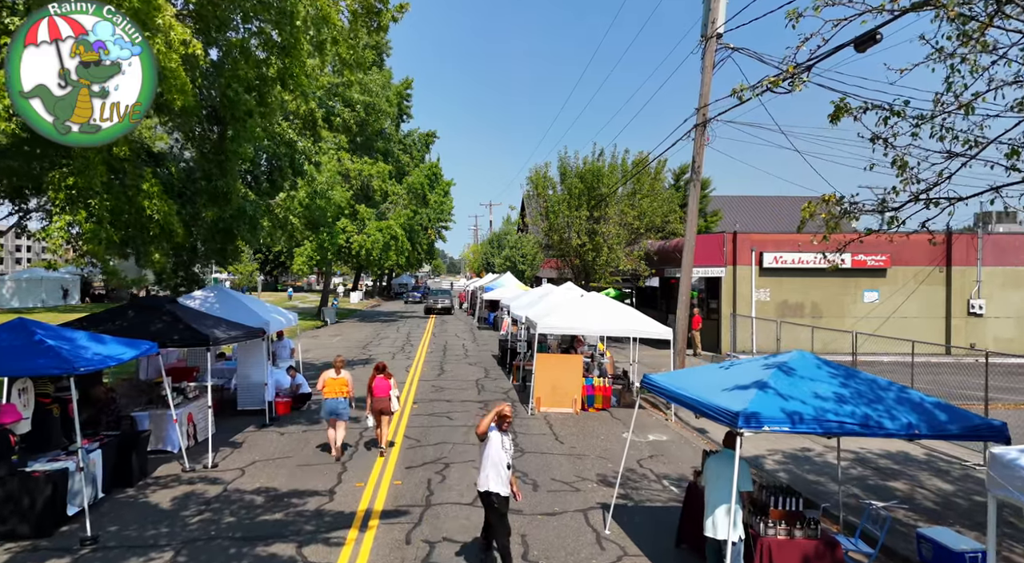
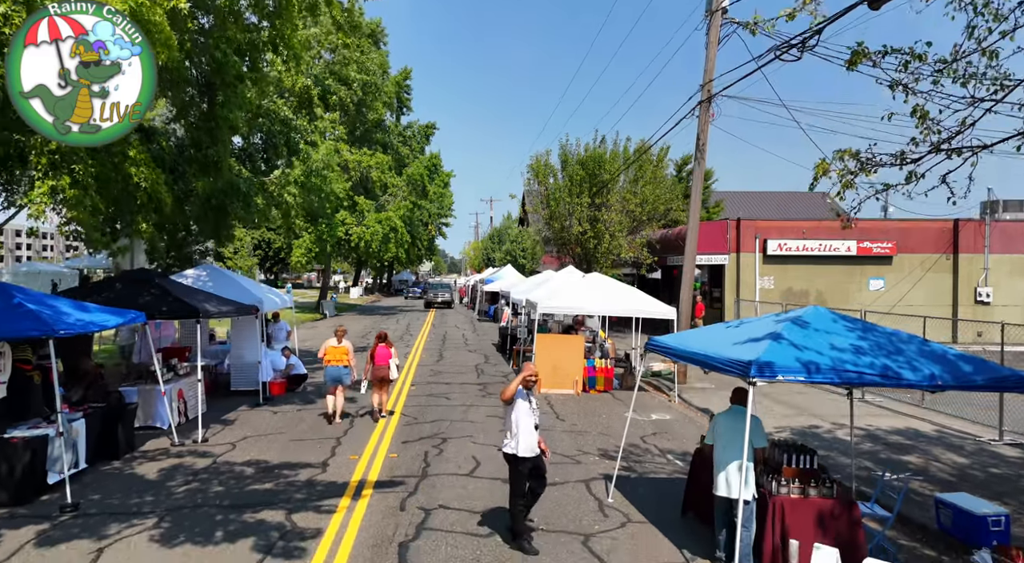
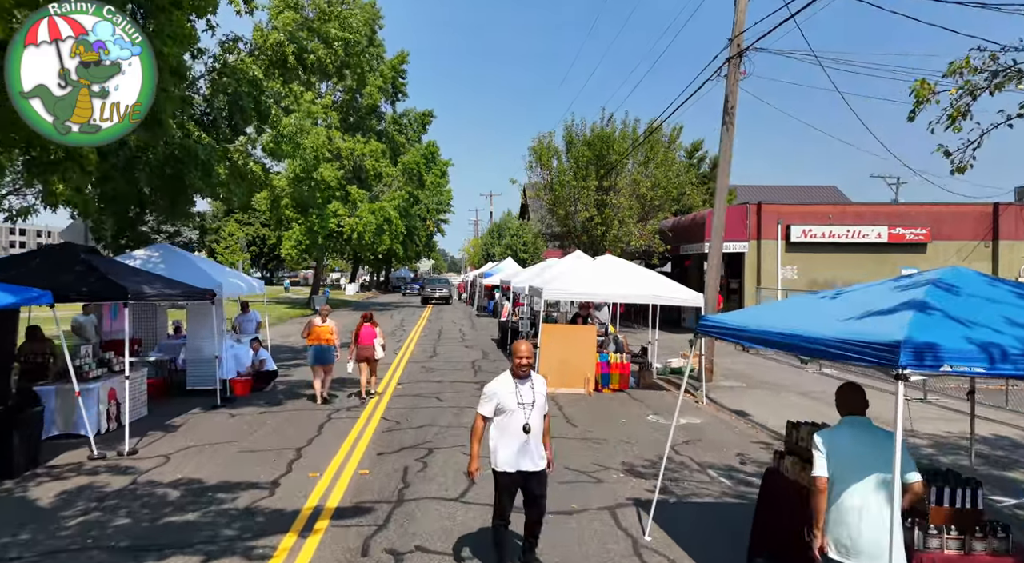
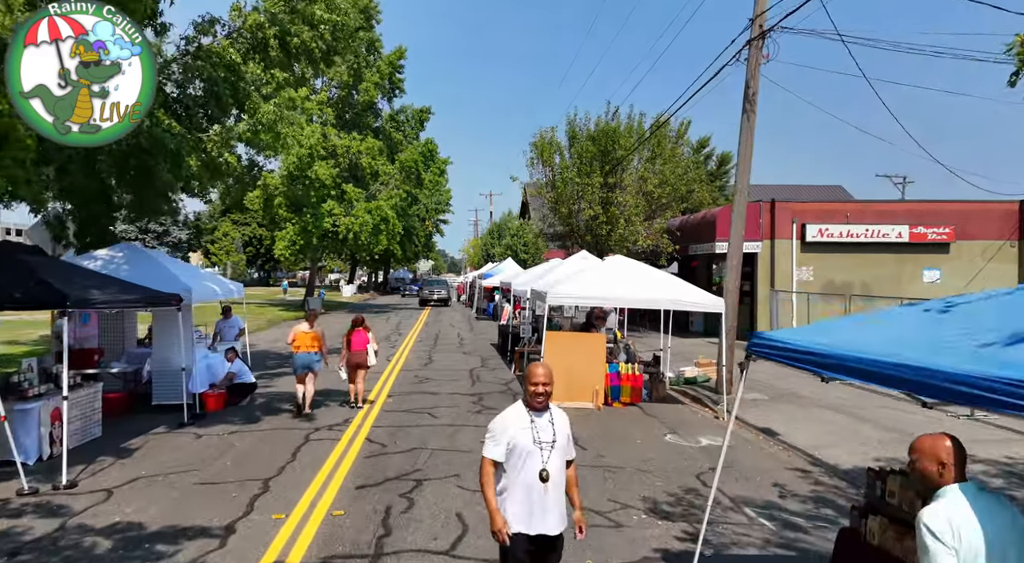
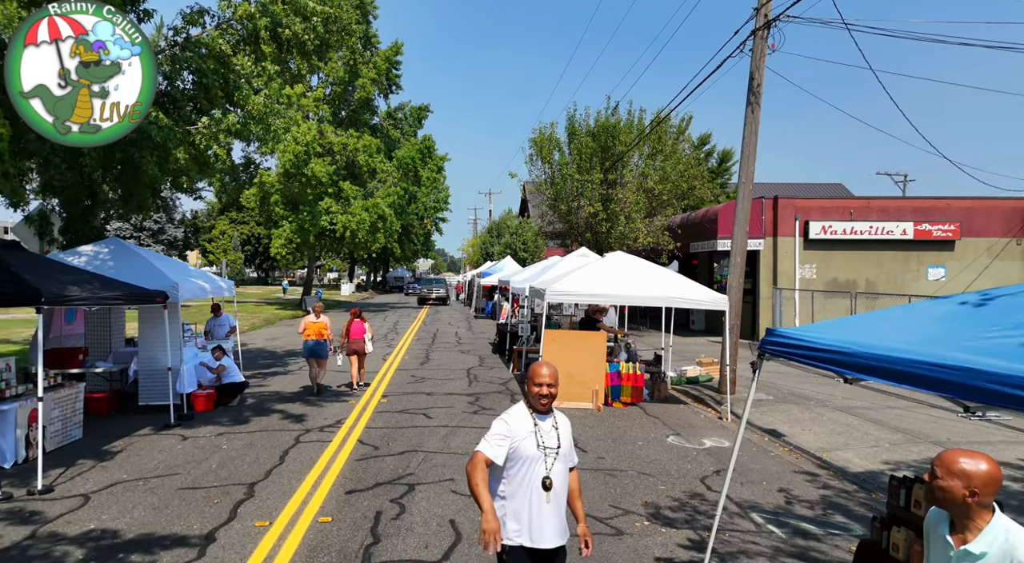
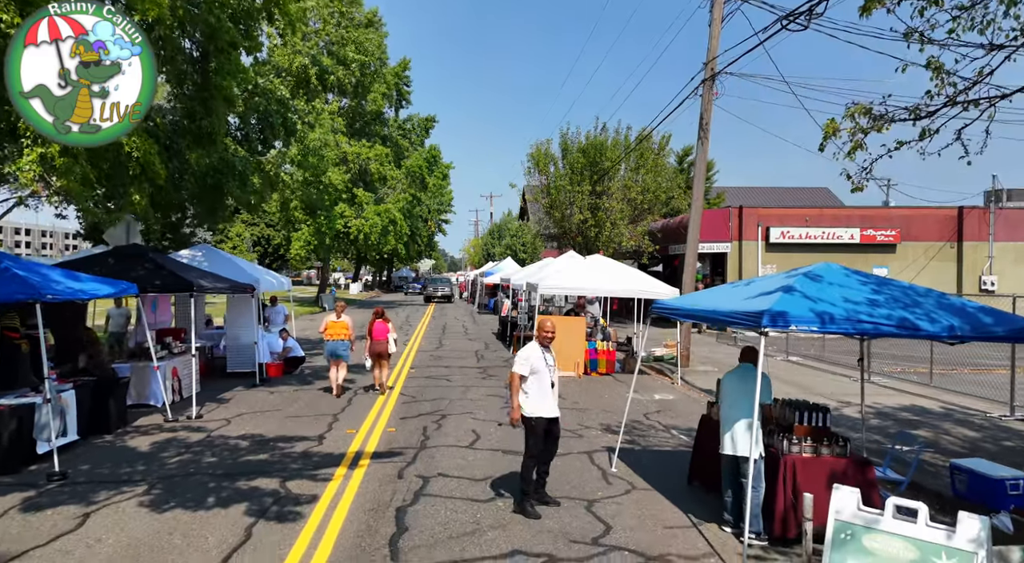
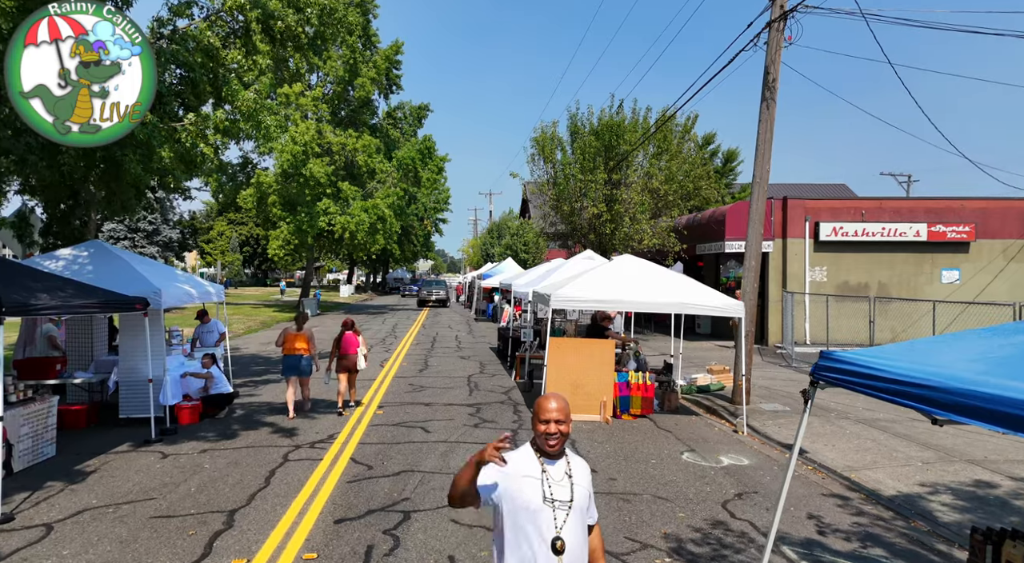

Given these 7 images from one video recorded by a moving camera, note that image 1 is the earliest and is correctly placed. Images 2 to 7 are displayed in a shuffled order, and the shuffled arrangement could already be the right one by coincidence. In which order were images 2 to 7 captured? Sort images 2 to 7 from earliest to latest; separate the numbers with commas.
2, 6, 3, 4, 7, 5
